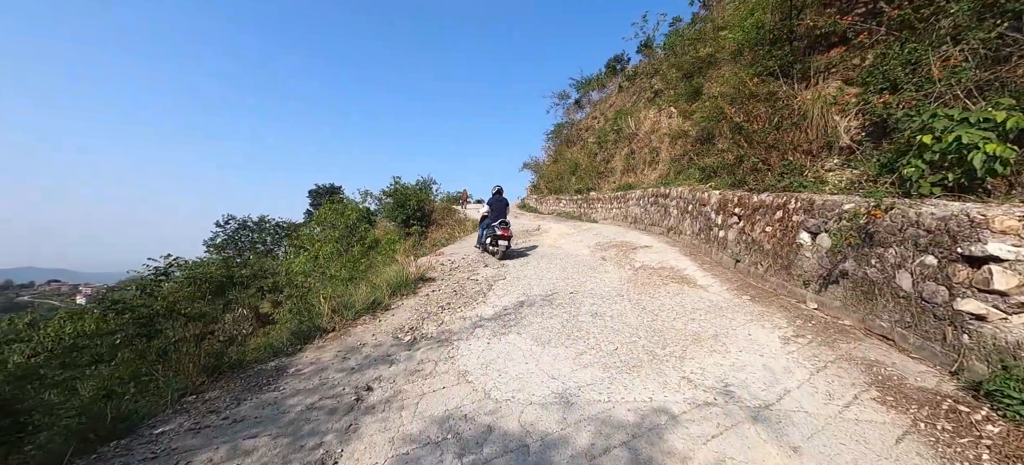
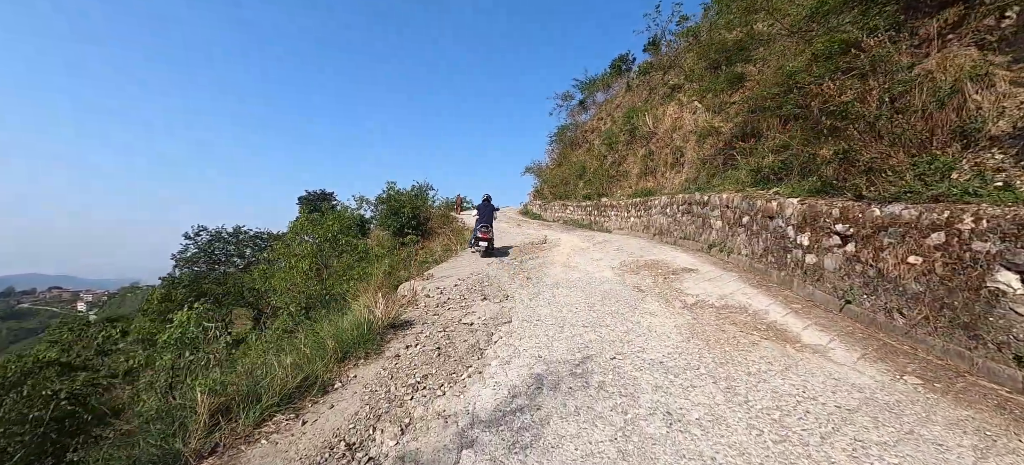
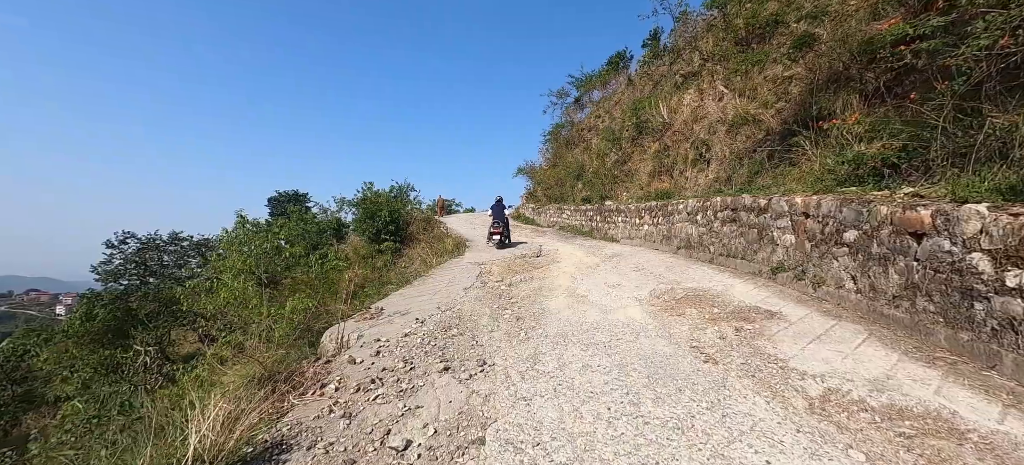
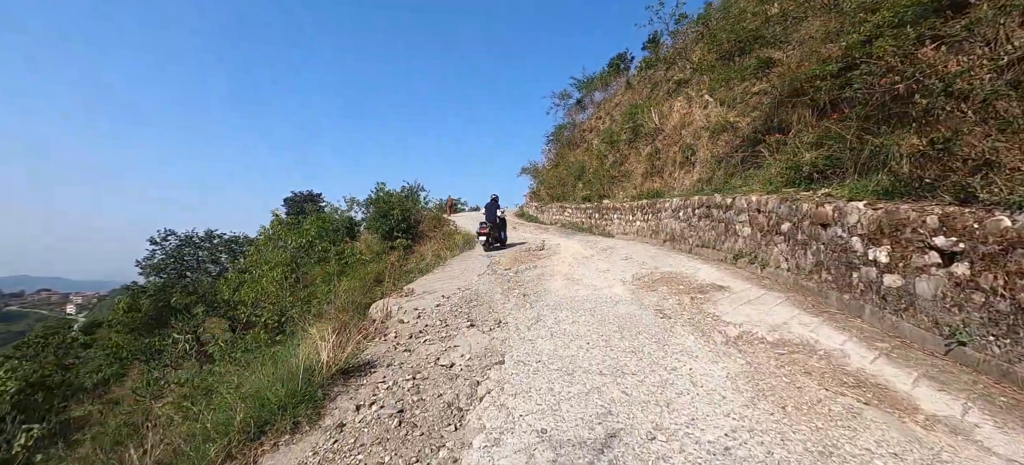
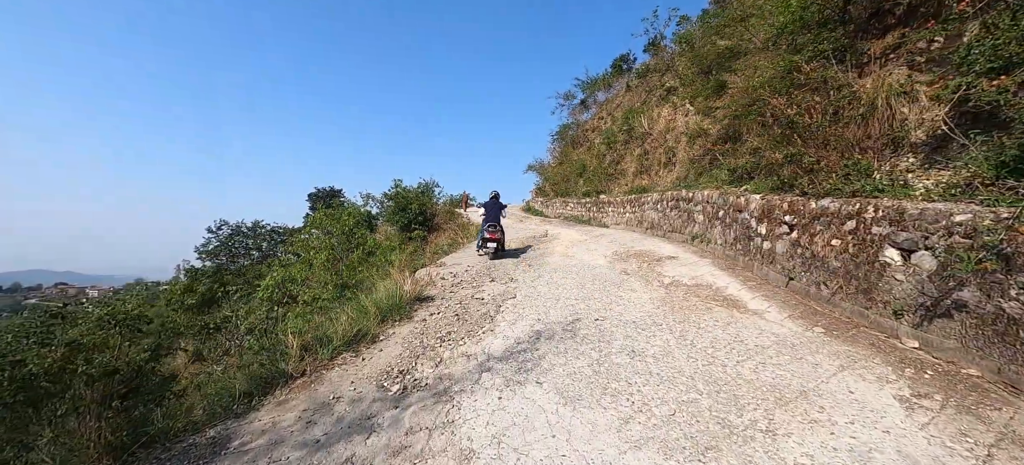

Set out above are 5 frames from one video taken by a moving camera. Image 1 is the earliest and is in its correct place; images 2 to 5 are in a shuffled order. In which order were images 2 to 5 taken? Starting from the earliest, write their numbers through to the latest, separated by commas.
5, 2, 4, 3
